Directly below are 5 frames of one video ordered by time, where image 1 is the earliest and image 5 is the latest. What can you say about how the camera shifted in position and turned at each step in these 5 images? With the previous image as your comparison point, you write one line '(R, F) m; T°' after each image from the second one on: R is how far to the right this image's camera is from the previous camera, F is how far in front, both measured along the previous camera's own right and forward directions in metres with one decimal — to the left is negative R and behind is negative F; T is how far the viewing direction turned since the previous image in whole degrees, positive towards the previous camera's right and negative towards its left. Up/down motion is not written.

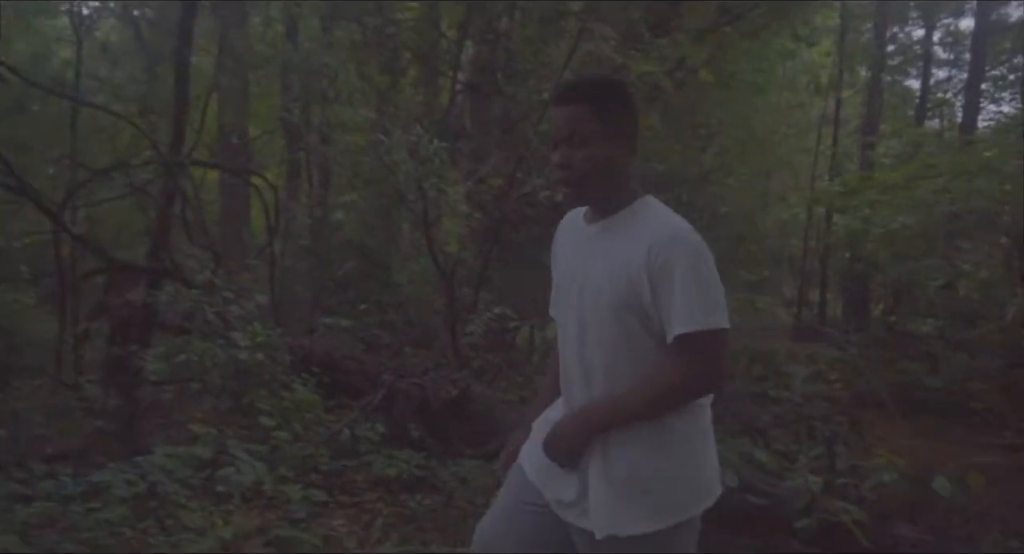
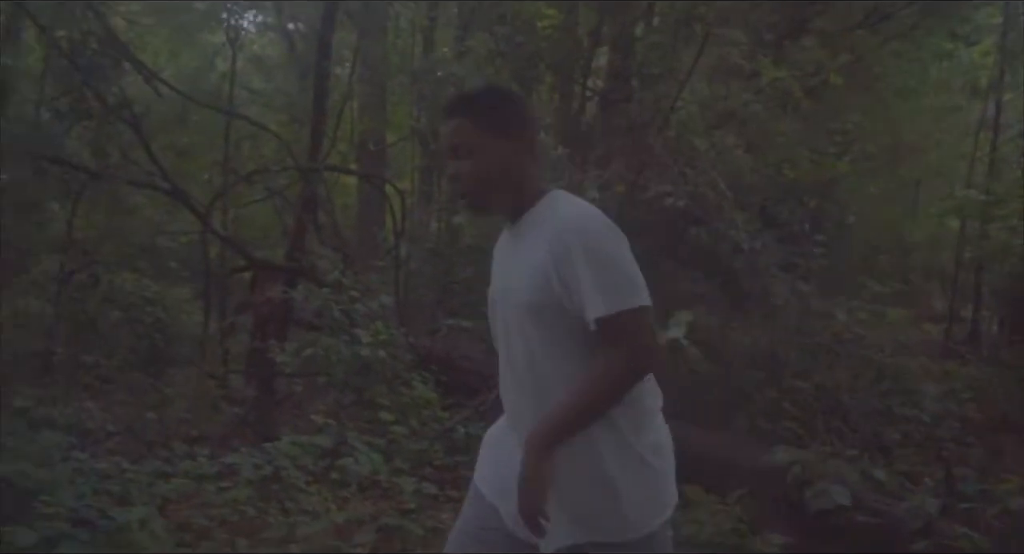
(+0.2, -0.1) m; -9°
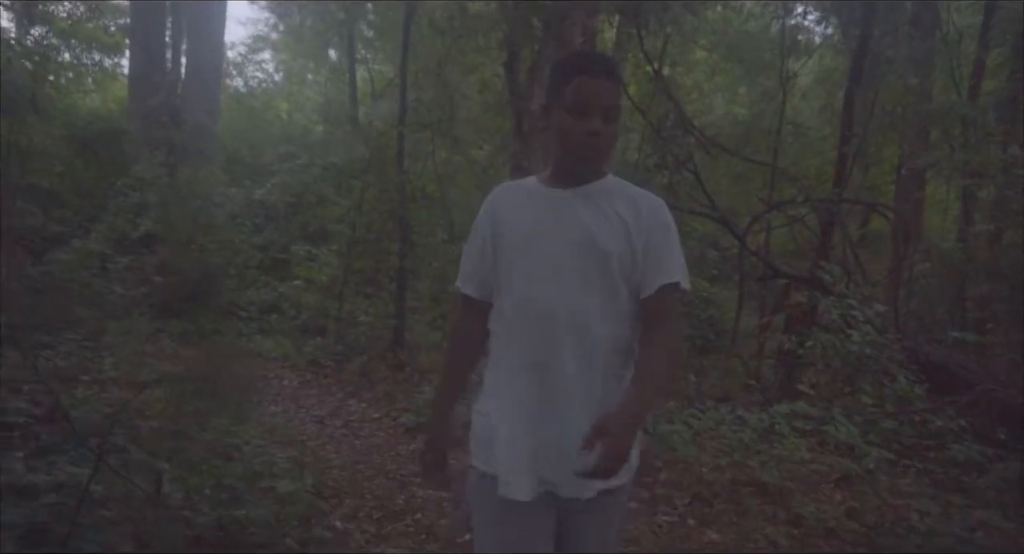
(+1.0, -2.0) m; -35°
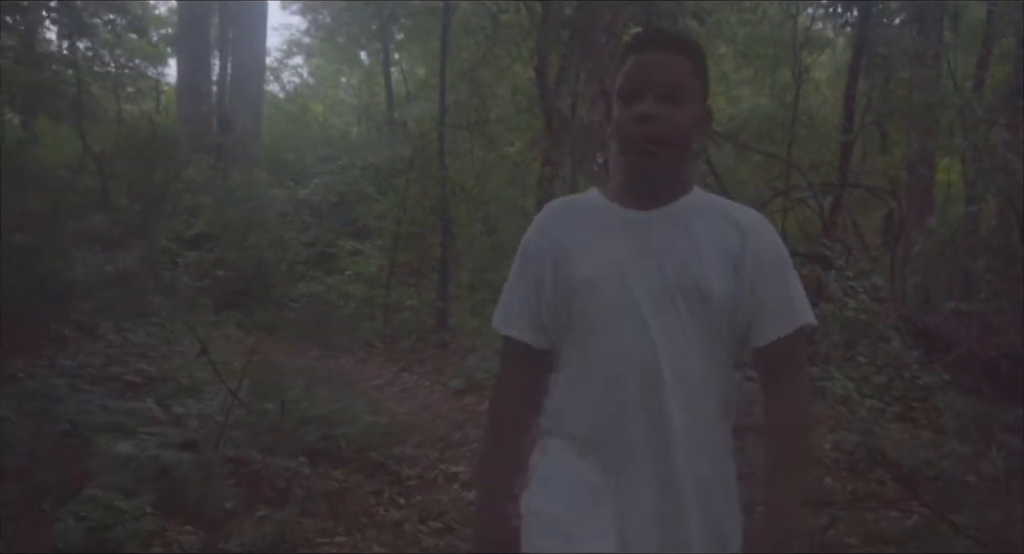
(0.0, -1.1) m; -2°
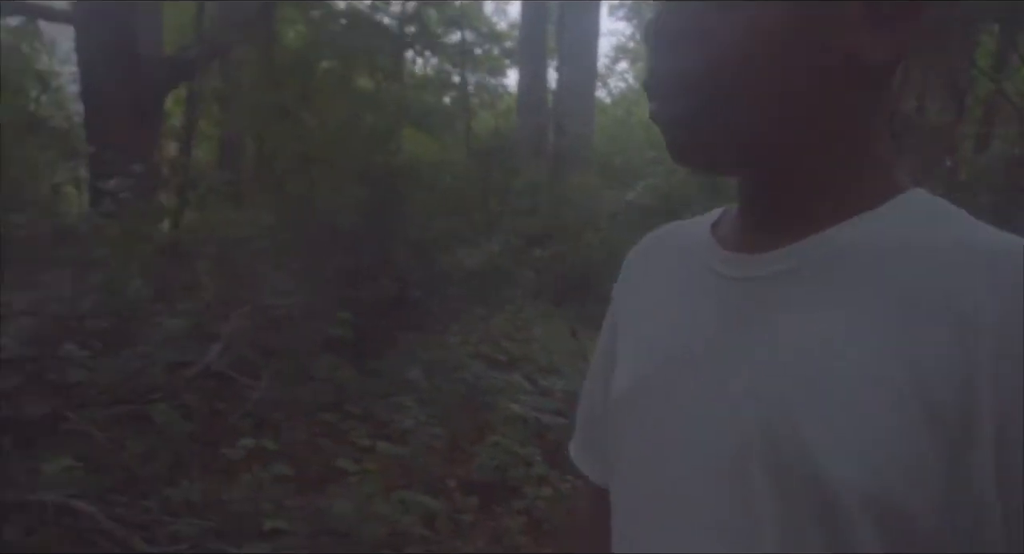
(-0.1, -0.6) m; -20°
